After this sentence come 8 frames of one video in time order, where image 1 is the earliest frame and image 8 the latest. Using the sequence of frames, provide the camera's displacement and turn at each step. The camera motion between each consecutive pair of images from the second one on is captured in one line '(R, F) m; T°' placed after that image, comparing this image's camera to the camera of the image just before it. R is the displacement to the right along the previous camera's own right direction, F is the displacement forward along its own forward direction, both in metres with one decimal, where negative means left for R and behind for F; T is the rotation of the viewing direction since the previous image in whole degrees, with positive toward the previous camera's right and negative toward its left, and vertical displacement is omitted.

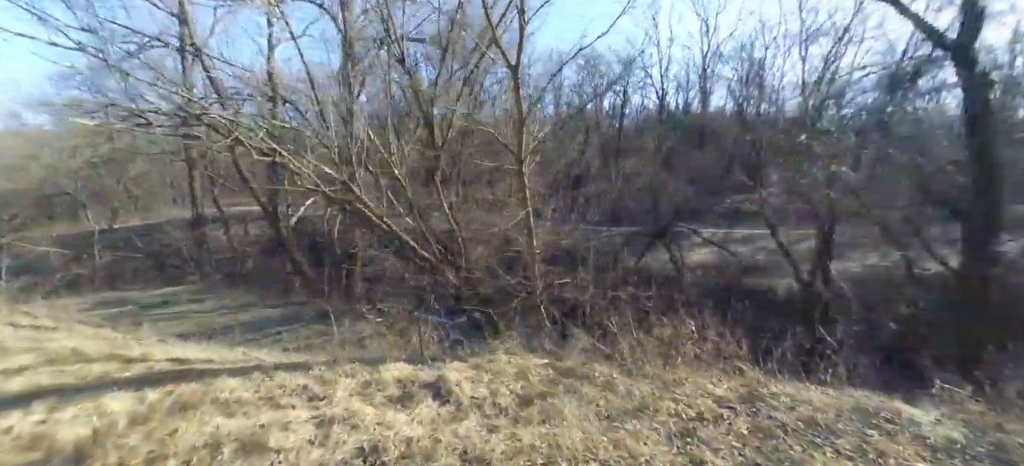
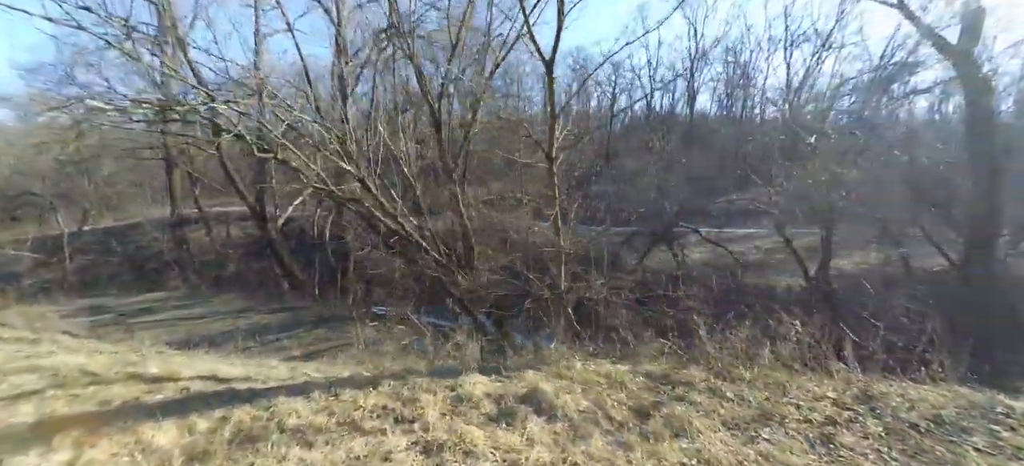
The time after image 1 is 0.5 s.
(-0.8, +0.2) m; +3°
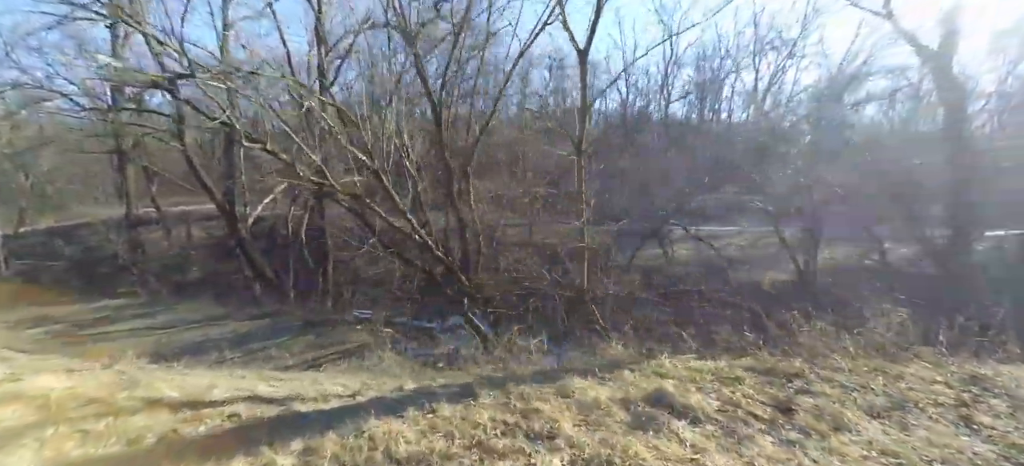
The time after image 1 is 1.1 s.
(-0.9, +0.2) m; +6°
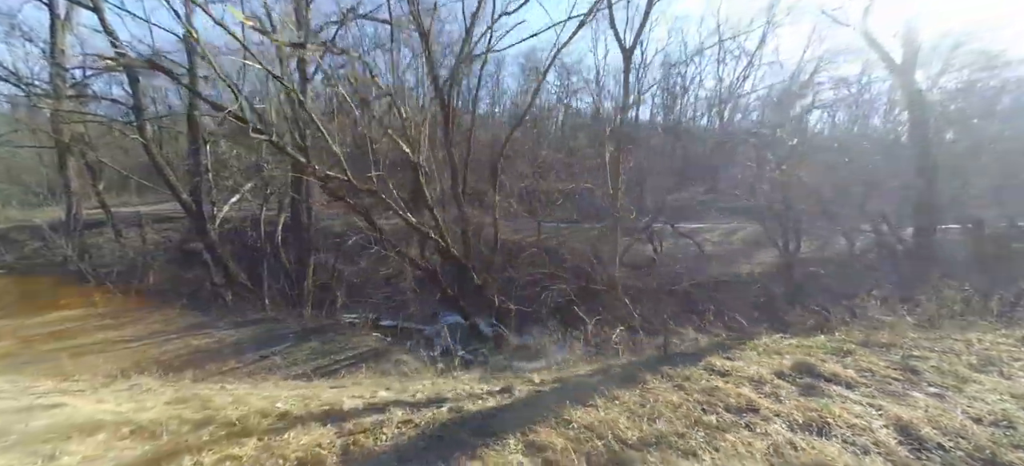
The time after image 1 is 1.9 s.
(-1.4, -0.1) m; +8°
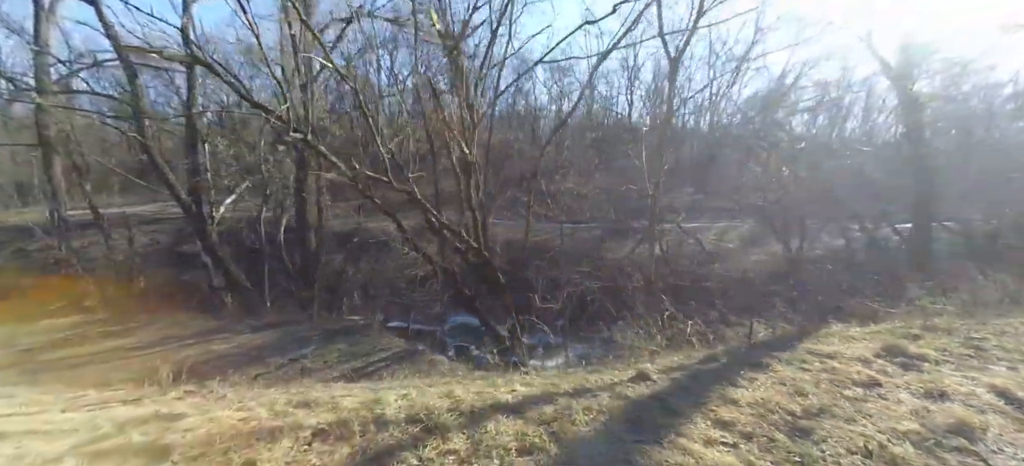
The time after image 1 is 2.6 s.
(-1.3, -0.3) m; +5°
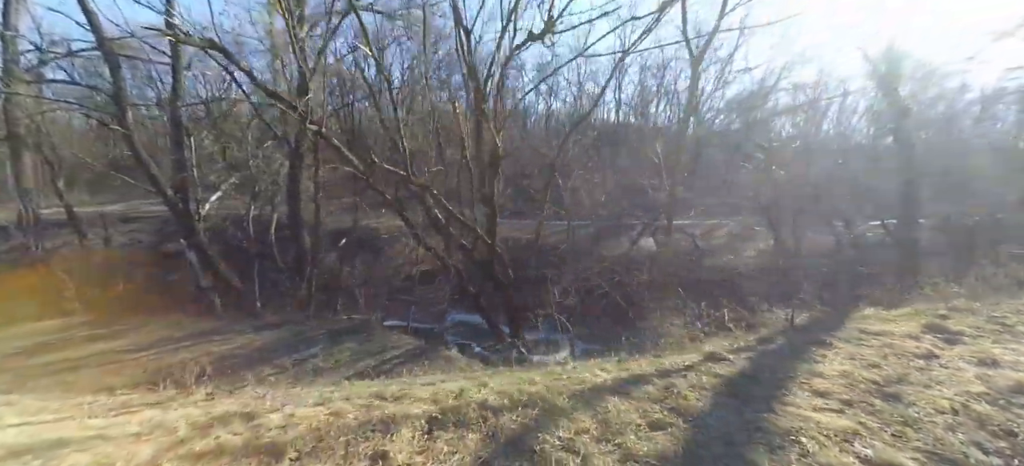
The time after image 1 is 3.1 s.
(-0.9, -0.1) m; +5°
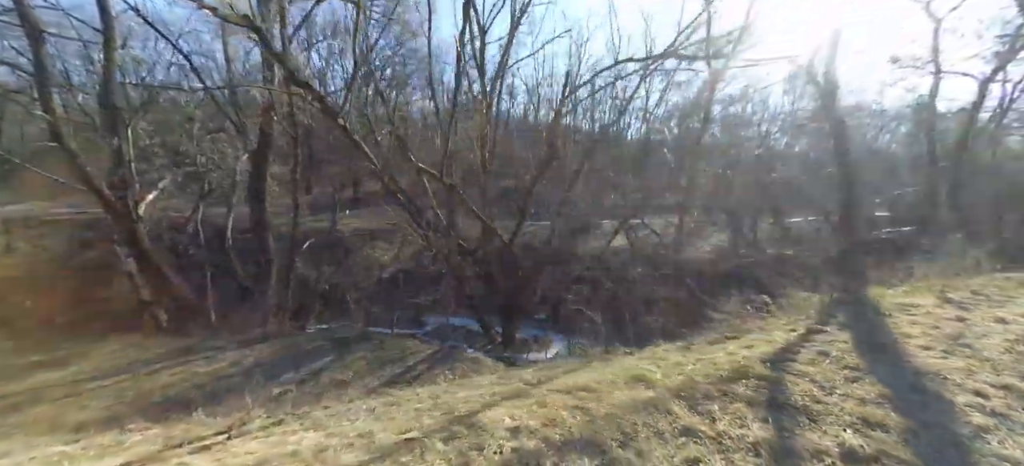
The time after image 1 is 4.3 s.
(-2.3, -0.1) m; +13°
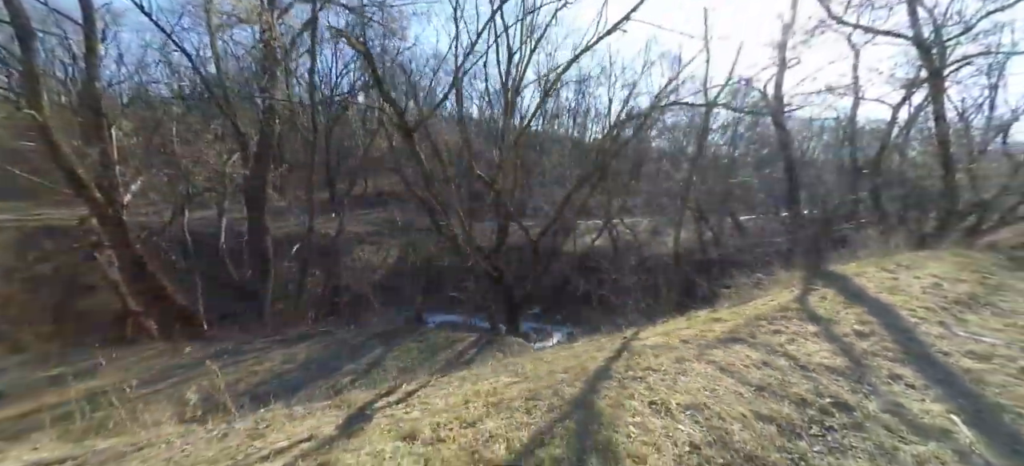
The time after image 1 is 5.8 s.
(-2.3, -1.6) m; +8°
